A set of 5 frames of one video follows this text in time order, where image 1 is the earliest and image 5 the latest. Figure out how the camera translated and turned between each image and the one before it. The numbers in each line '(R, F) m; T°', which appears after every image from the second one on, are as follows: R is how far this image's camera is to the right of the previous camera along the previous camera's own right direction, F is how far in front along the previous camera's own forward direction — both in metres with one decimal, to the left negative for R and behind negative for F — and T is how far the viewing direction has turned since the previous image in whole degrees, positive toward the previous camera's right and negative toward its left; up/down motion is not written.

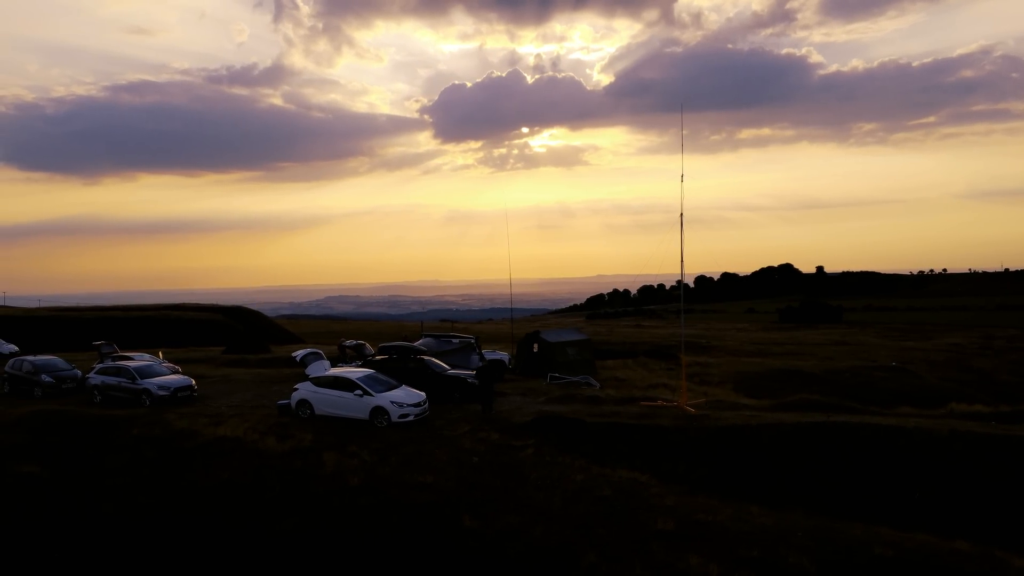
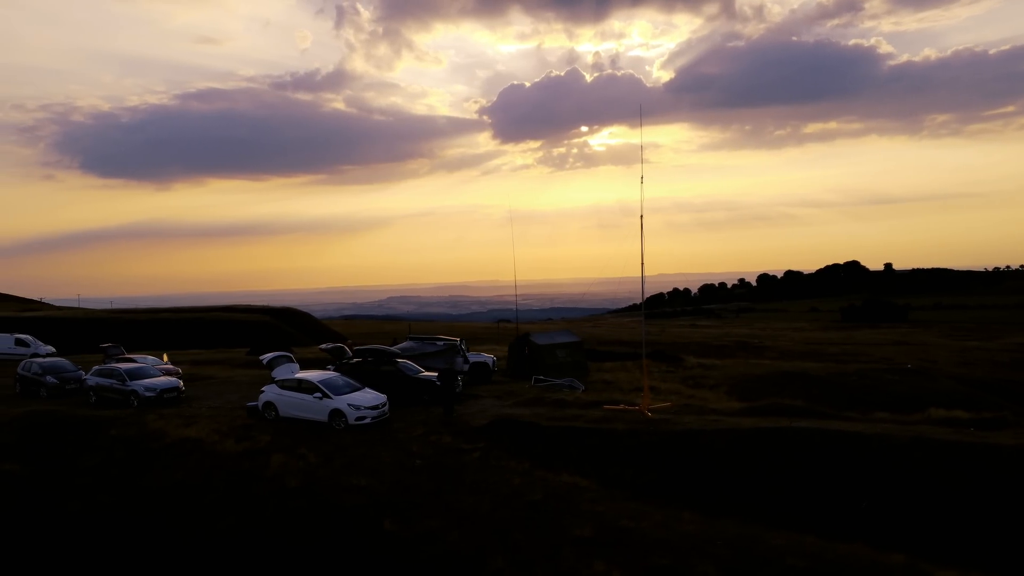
(+2.6, 0.0) m; -4°
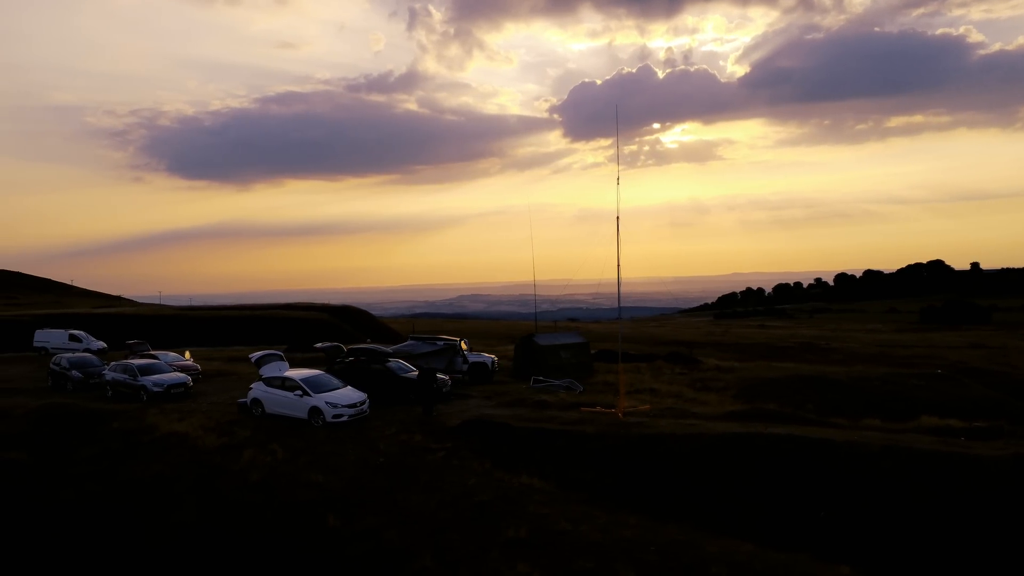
(+2.4, 0.0) m; -5°
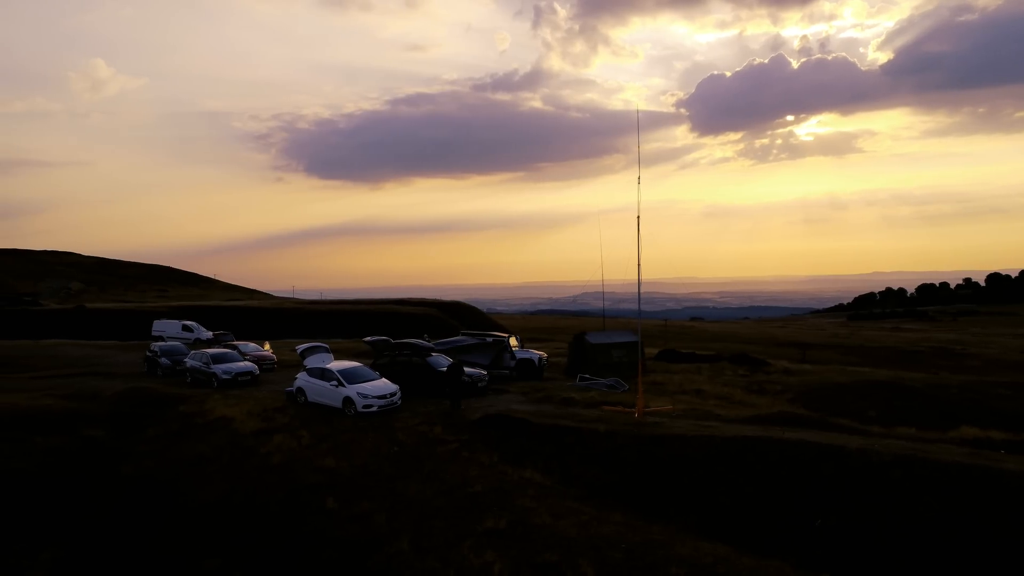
(+2.6, -0.3) m; -9°
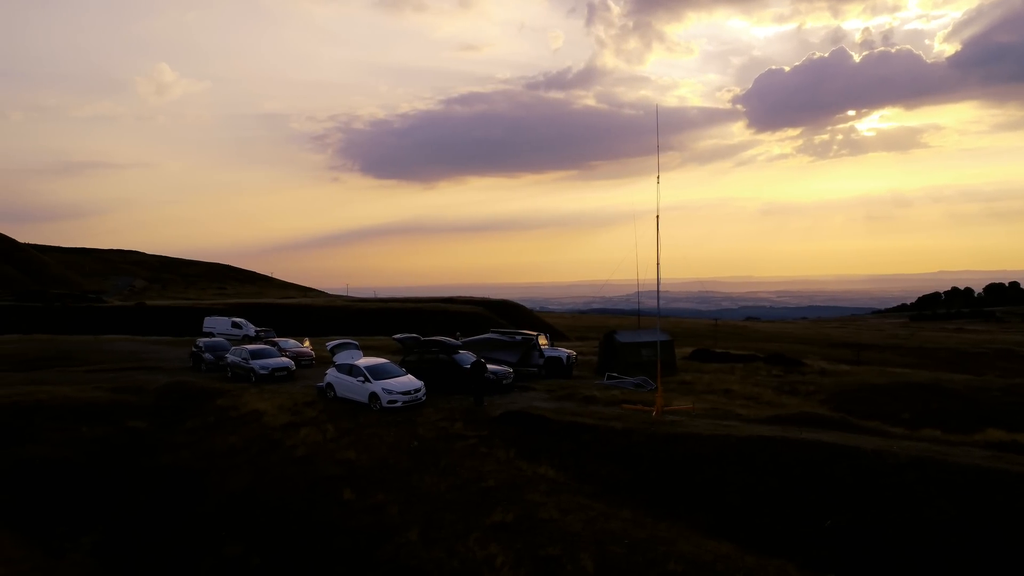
(+0.9, -0.3) m; -4°
